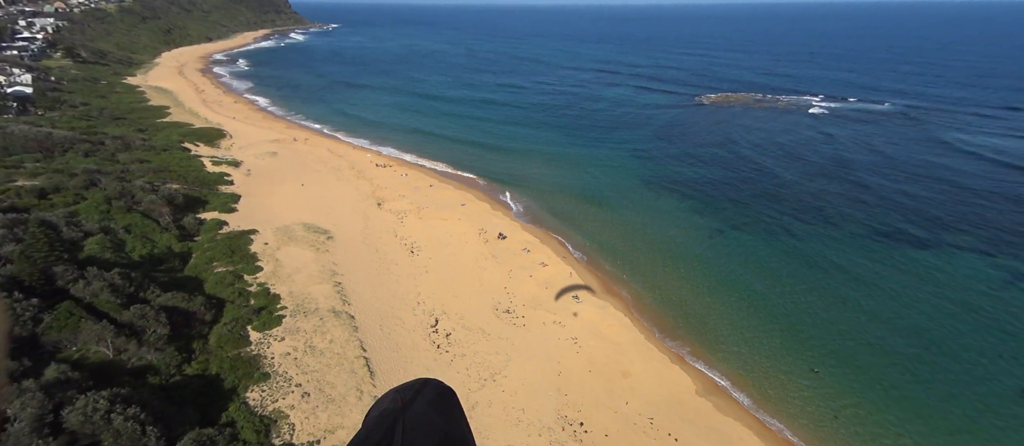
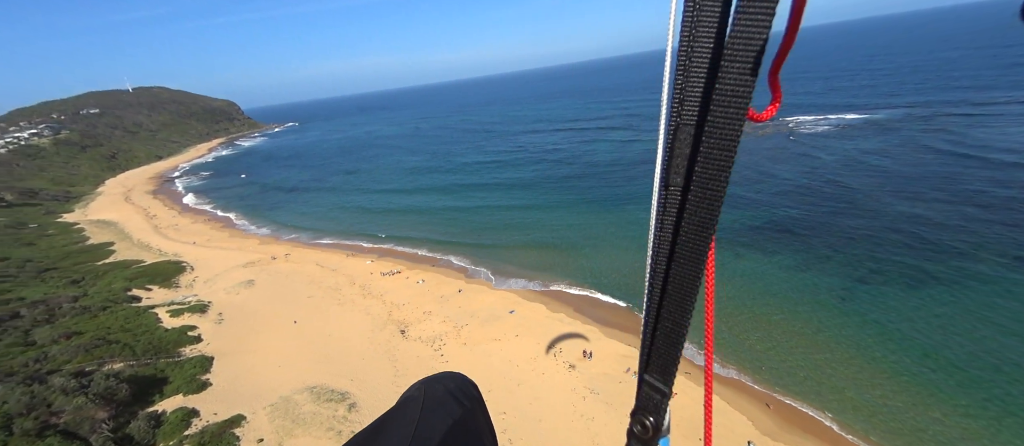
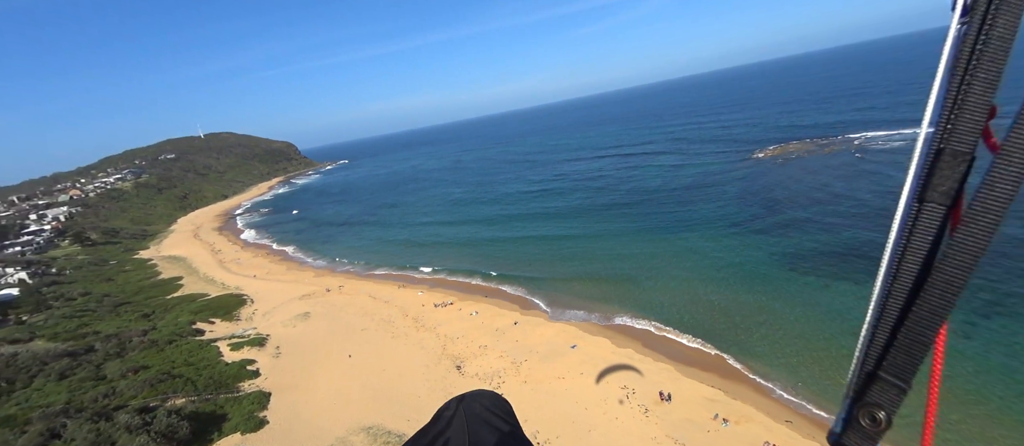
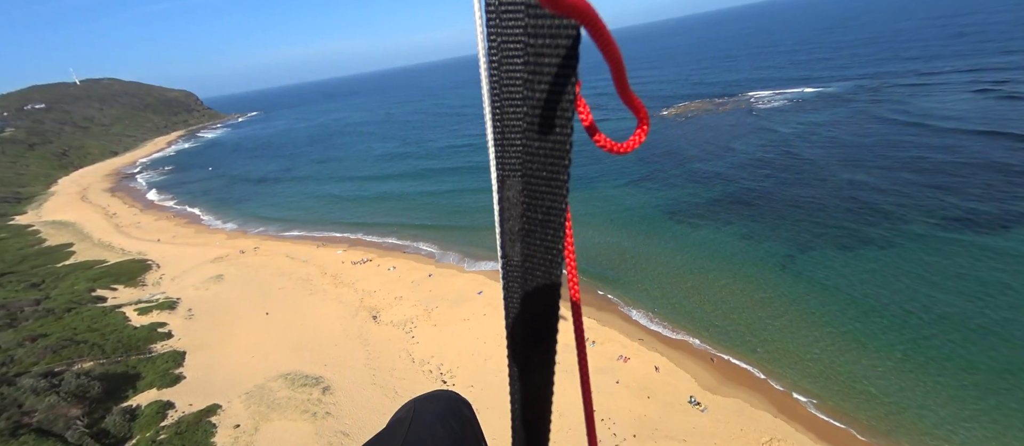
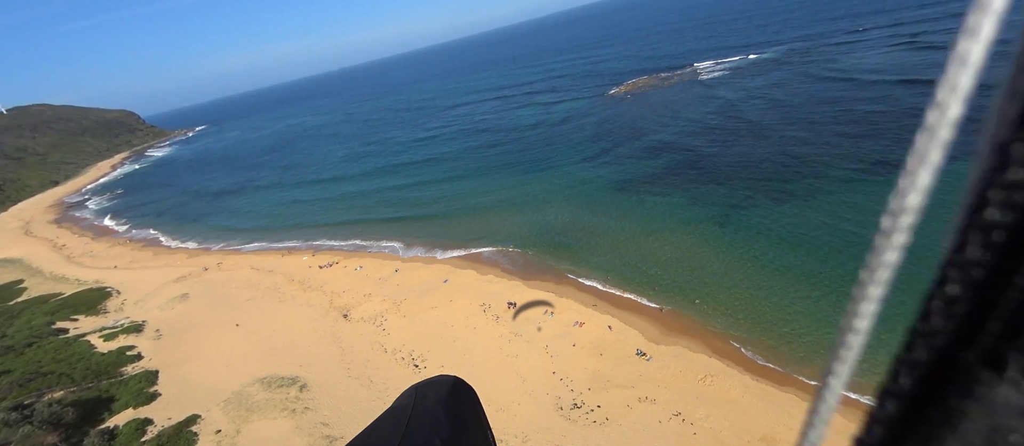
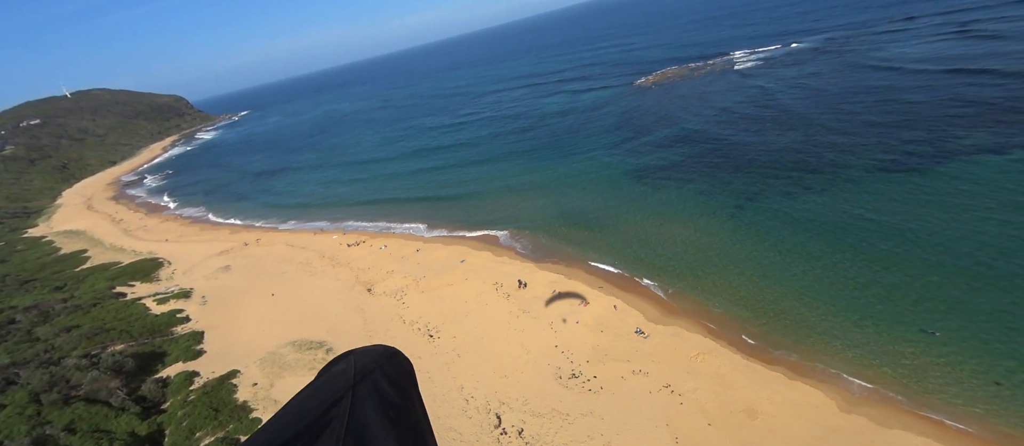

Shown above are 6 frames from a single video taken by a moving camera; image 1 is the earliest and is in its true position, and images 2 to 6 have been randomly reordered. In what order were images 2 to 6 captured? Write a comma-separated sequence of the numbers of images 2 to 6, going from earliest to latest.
6, 5, 4, 2, 3
